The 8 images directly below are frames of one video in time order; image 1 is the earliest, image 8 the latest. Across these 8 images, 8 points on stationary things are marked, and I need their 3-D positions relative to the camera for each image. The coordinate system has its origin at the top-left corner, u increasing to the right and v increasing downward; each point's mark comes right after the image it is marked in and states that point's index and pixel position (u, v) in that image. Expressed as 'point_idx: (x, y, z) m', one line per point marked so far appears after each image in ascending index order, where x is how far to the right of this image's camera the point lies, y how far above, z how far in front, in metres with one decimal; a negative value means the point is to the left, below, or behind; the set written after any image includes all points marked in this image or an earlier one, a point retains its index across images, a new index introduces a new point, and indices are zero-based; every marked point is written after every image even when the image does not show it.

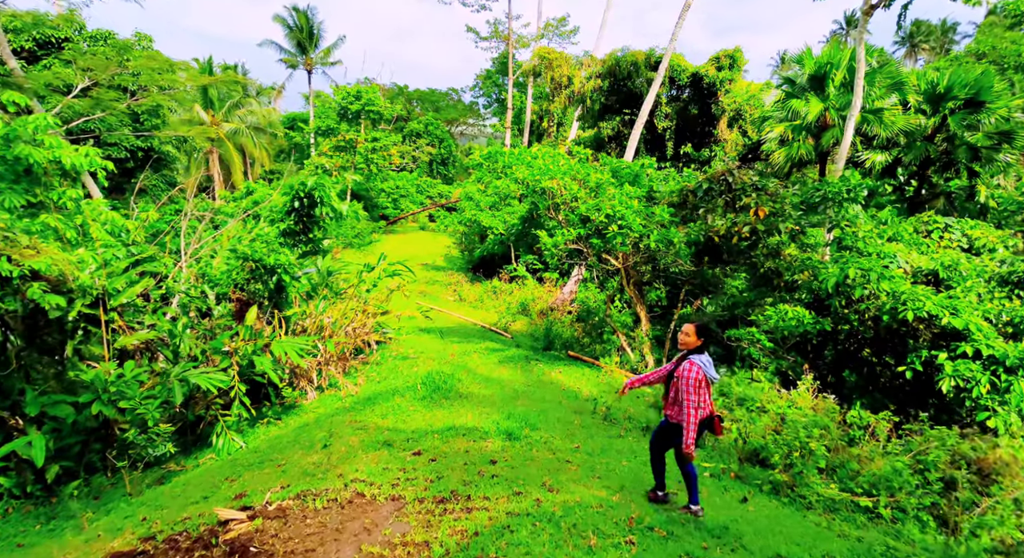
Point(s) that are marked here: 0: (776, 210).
0: (+3.7, +1.0, +8.5) m
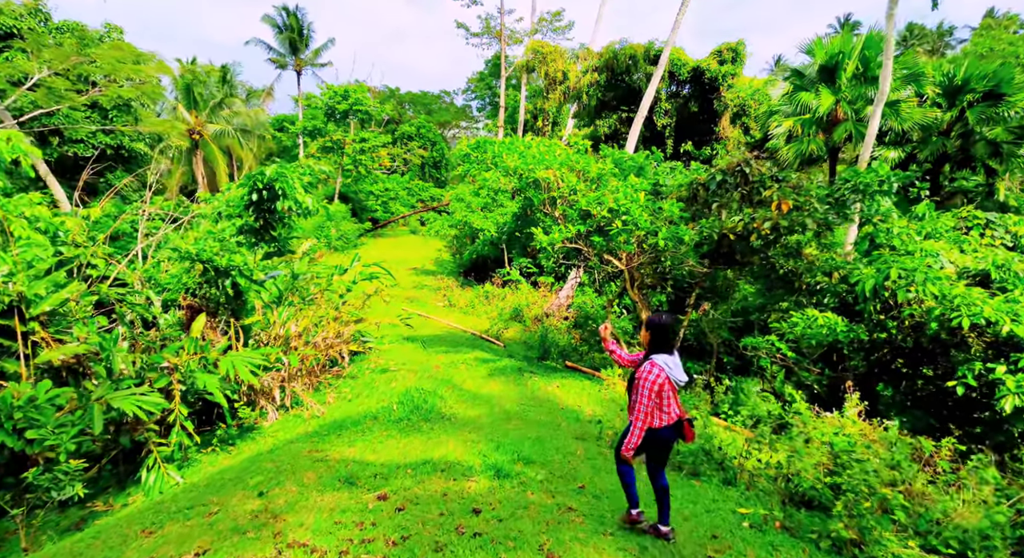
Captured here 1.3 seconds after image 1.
0: (+3.5, +0.9, +7.6) m
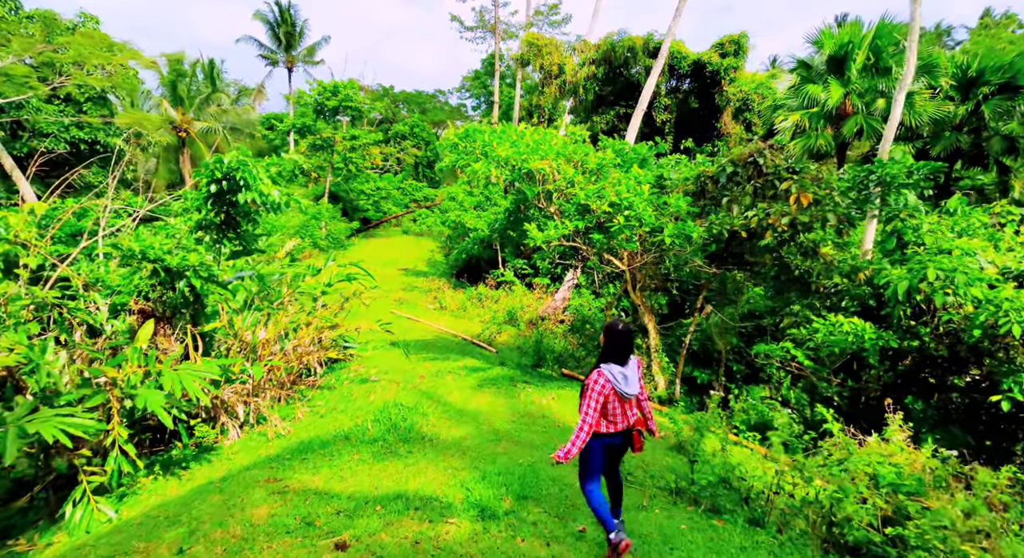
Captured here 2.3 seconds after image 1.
0: (+3.4, +0.9, +6.9) m
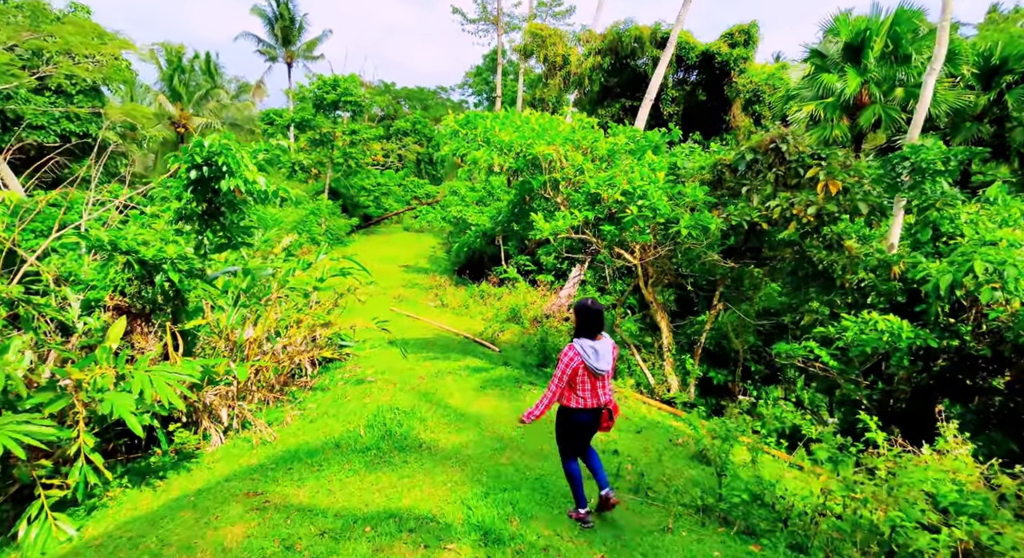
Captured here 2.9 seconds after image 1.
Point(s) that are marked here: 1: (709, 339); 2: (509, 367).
0: (+3.5, +1.0, +6.4) m
1: (+2.6, -0.8, +8.1) m
2: (0.0, -1.3, +9.0) m
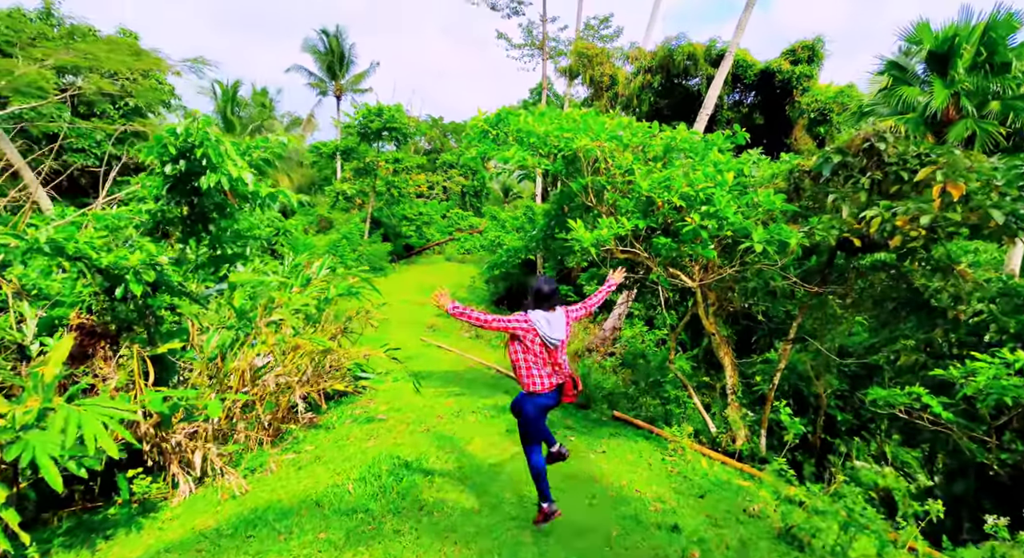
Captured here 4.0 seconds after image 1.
0: (+3.8, +0.7, +5.1) m
1: (+3.0, -1.1, +6.7) m
2: (+0.4, -1.6, +7.8) m
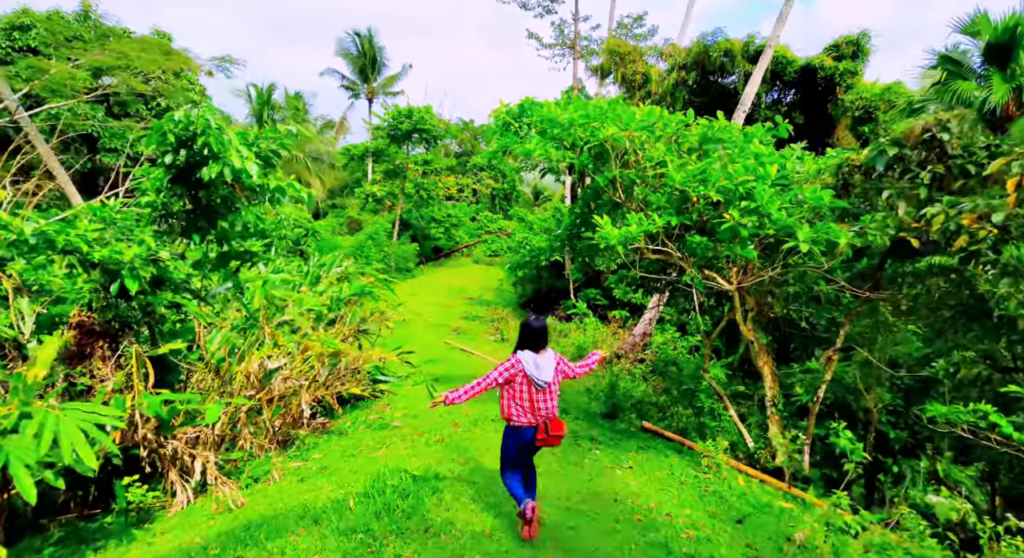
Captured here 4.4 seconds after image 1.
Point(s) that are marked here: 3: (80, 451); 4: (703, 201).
0: (+4.0, +0.7, +4.5) m
1: (+3.2, -1.2, +6.2) m
2: (+0.7, -1.7, +7.4) m
3: (-2.3, -0.9, +3.3) m
4: (+1.6, +0.6, +5.1) m
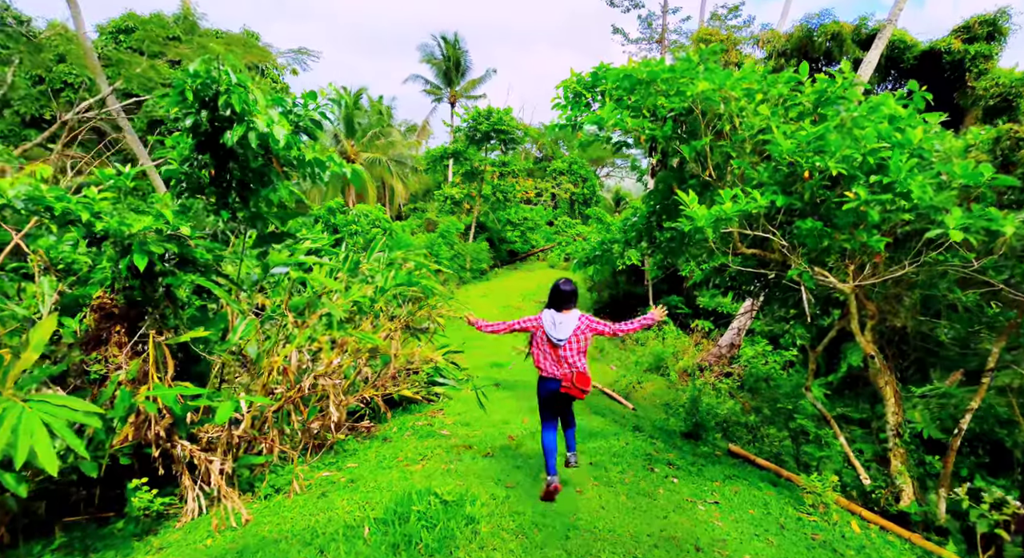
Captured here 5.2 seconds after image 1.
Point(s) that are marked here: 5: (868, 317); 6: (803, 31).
0: (+4.3, +0.7, +3.2) m
1: (+3.7, -1.2, +5.0) m
2: (+1.4, -1.6, +6.5) m
3: (-2.1, -0.8, +2.8) m
4: (+2.0, +0.7, +4.1) m
5: (+3.0, -0.3, +5.1) m
6: (+6.7, +5.7, +14.2) m
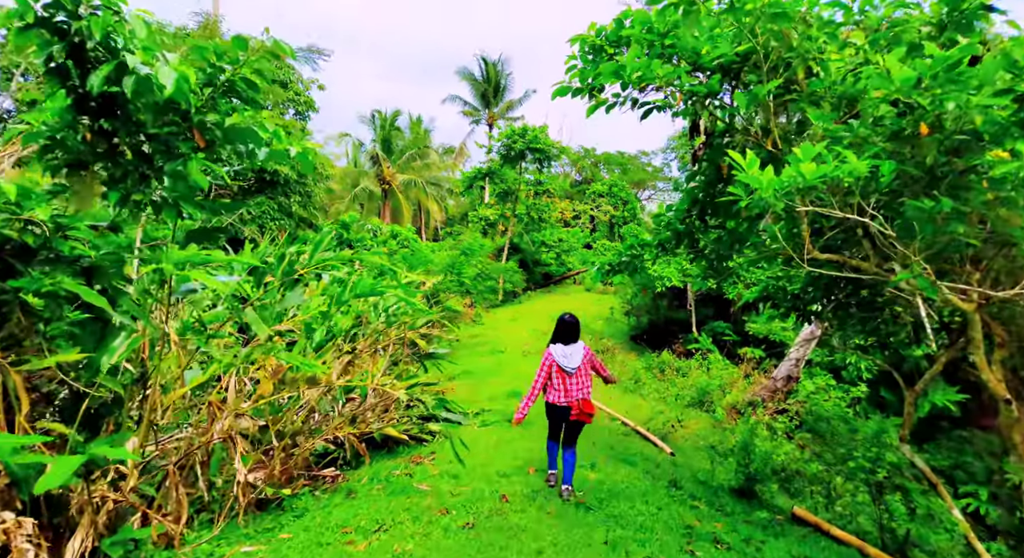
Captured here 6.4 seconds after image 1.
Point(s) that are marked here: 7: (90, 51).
0: (+4.1, +0.6, +1.8) m
1: (+3.6, -1.3, +3.4) m
2: (+1.4, -1.8, +5.1) m
3: (-2.3, -0.7, +1.7) m
4: (+1.9, +0.6, +2.7) m
5: (+2.9, -0.4, +3.7) m
6: (+7.3, +5.2, +12.7) m
7: (-2.0, +1.1, +3.0) m
